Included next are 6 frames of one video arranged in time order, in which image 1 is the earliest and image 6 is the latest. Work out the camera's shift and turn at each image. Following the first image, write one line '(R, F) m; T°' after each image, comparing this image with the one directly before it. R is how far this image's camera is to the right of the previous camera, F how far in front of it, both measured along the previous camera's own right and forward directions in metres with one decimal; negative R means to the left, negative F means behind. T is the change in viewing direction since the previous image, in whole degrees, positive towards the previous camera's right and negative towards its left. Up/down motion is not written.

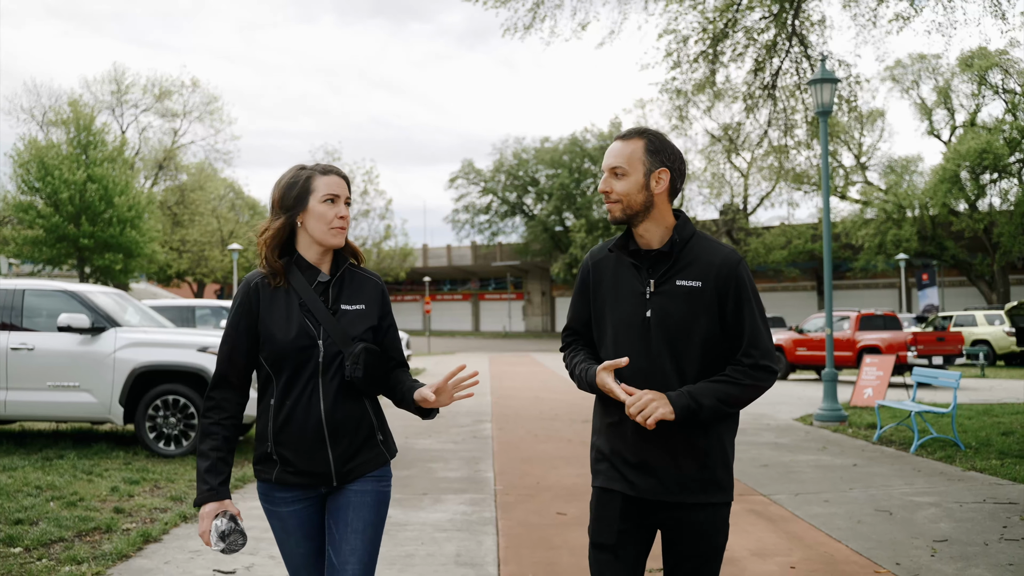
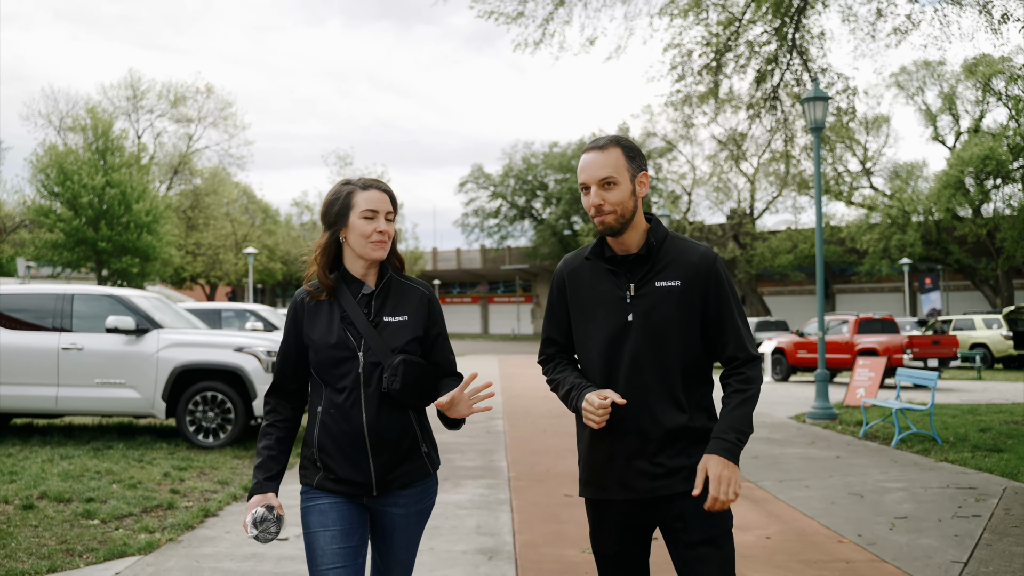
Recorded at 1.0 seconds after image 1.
(0.0, -0.7) m; -1°
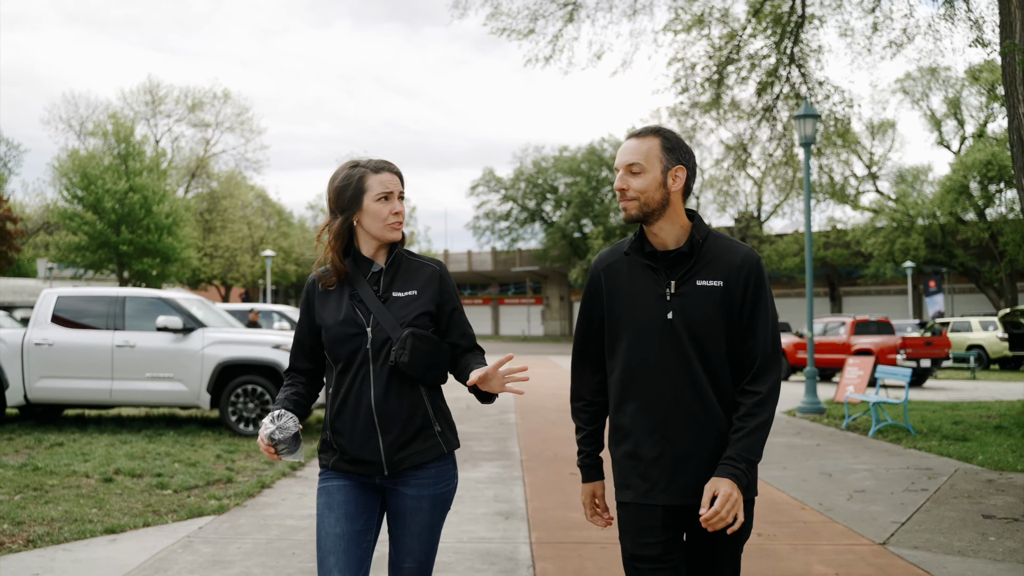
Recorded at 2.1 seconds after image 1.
(0.0, -1.0) m; -1°
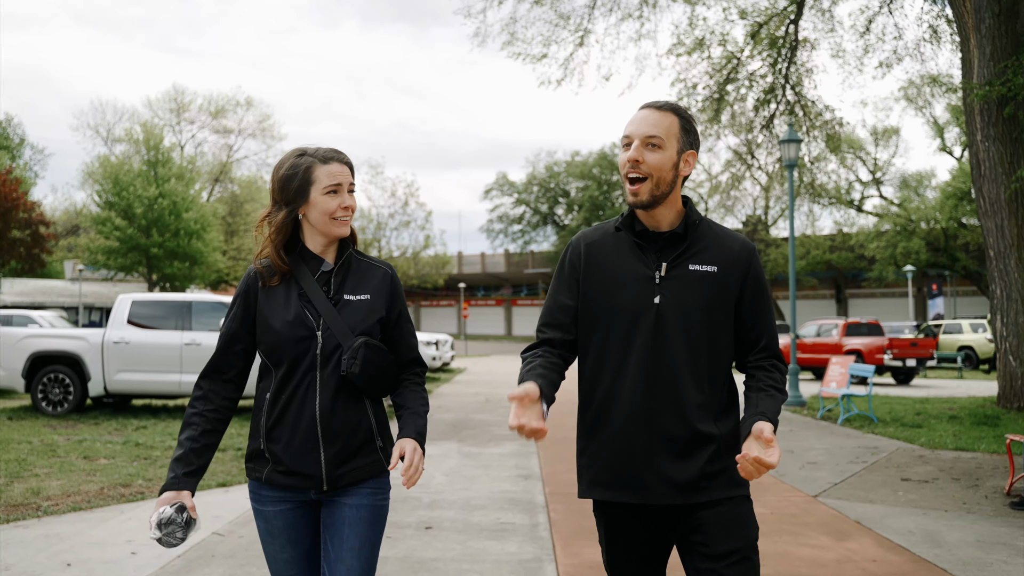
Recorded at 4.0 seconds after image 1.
(-0.1, -1.6) m; -1°
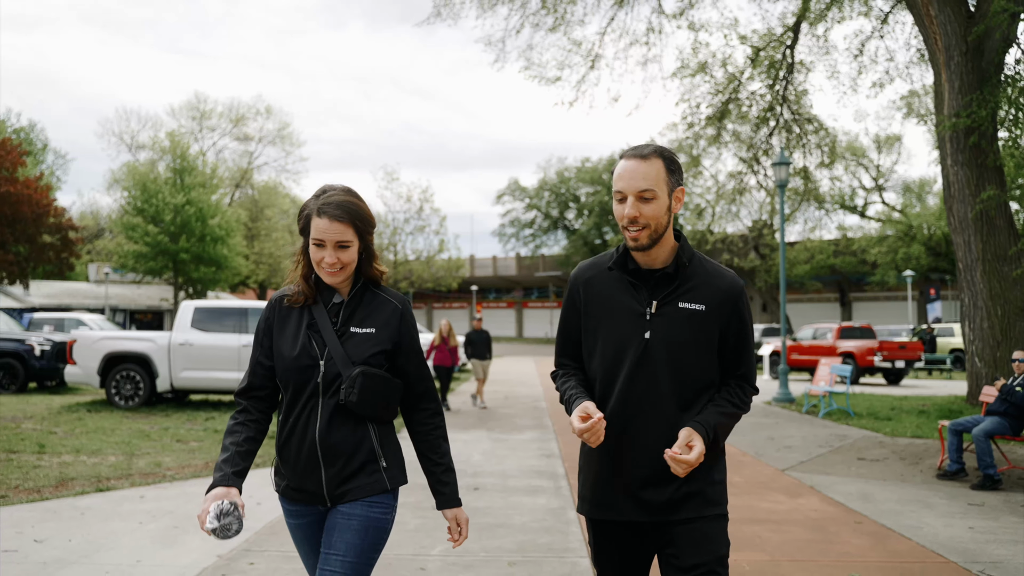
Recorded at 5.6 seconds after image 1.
(-0.2, -1.6) m; -1°
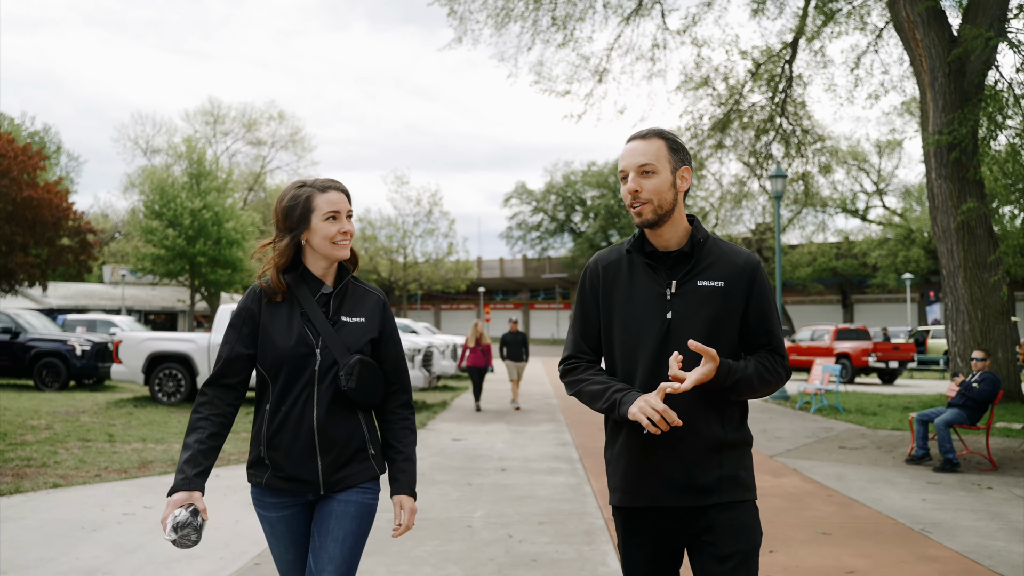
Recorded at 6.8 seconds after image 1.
(-0.2, -1.1) m; 0°
